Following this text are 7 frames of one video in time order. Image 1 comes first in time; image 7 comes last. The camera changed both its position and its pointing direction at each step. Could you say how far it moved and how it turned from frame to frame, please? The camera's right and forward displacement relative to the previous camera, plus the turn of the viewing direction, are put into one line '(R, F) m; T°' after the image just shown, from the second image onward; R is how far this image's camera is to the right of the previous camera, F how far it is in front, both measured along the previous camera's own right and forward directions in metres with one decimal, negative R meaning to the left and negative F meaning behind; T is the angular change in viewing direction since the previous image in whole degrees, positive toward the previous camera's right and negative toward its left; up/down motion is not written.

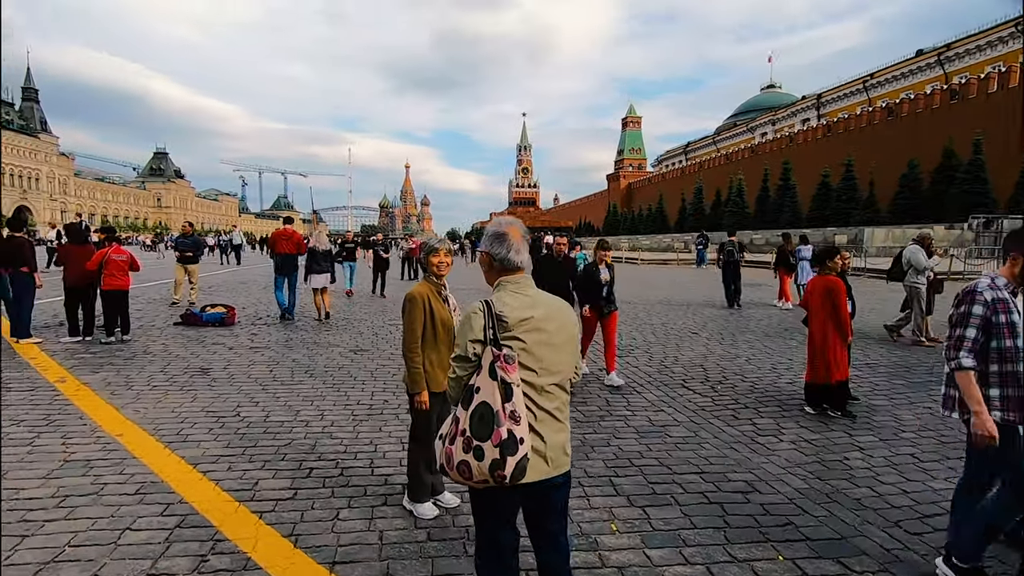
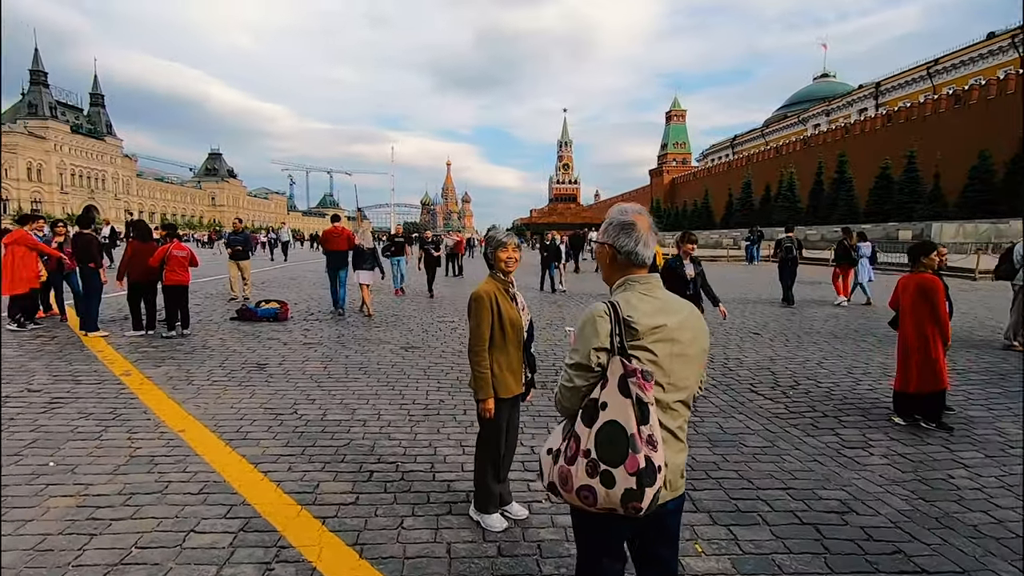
(-0.2, +0.2) m; -4°
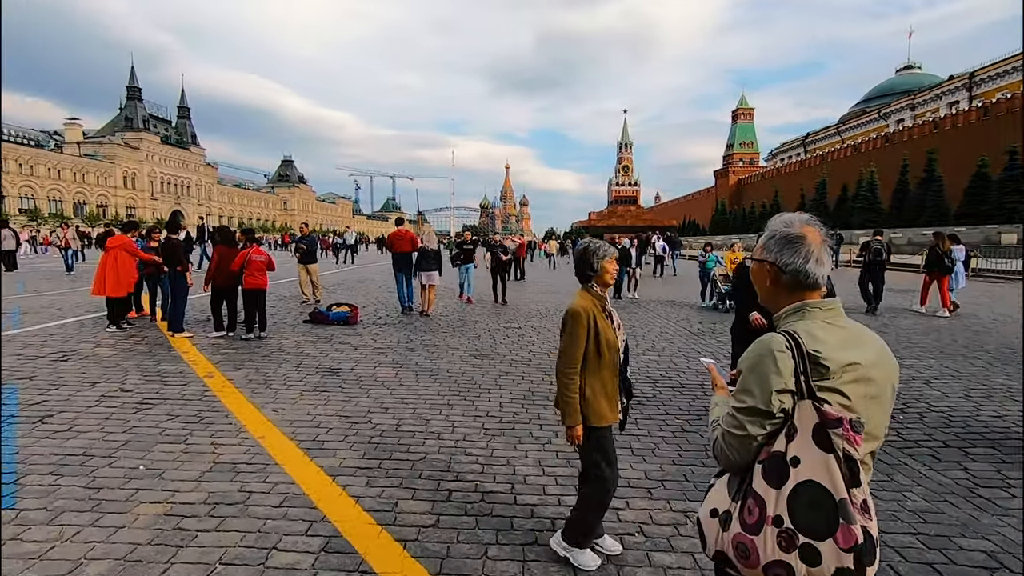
(-0.2, +0.2) m; -6°
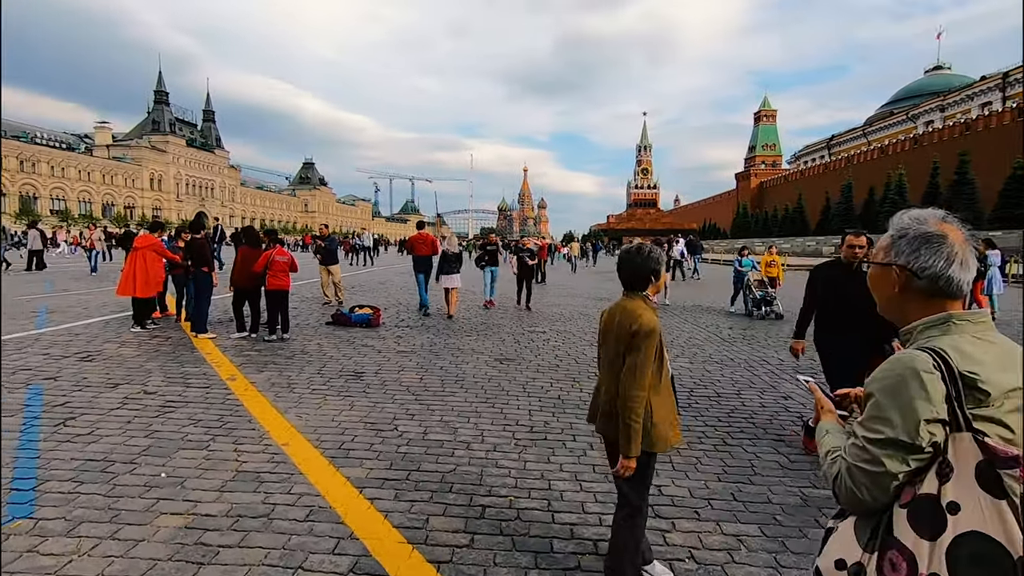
(-0.1, +0.2) m; -2°
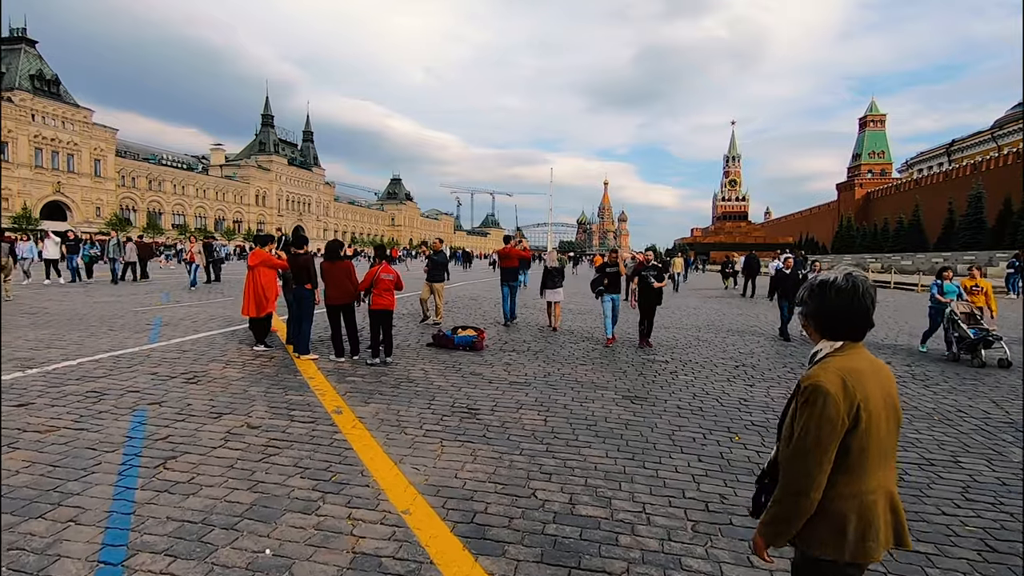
(-0.7, +0.9) m; -8°
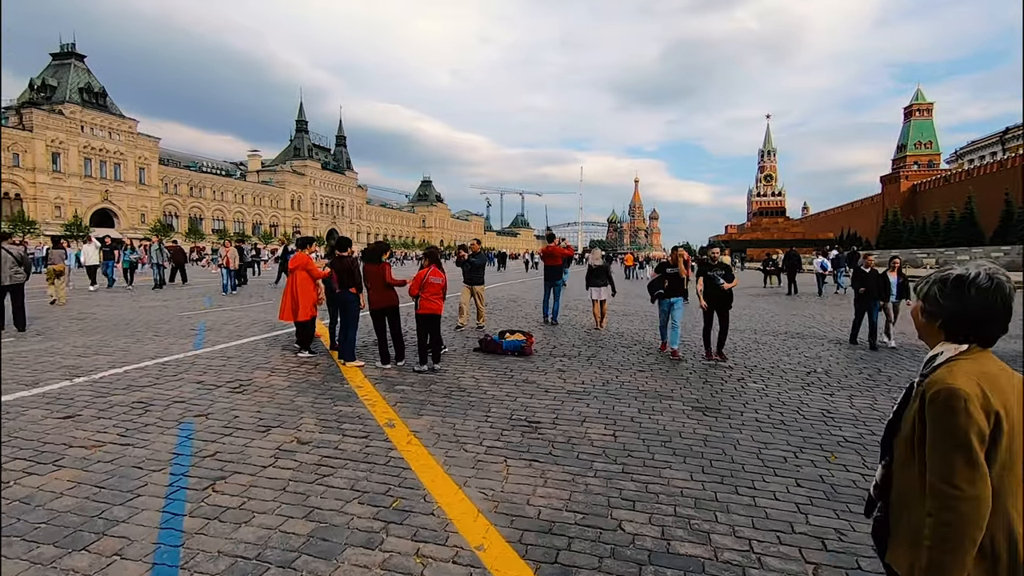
(-0.3, +0.4) m; -3°
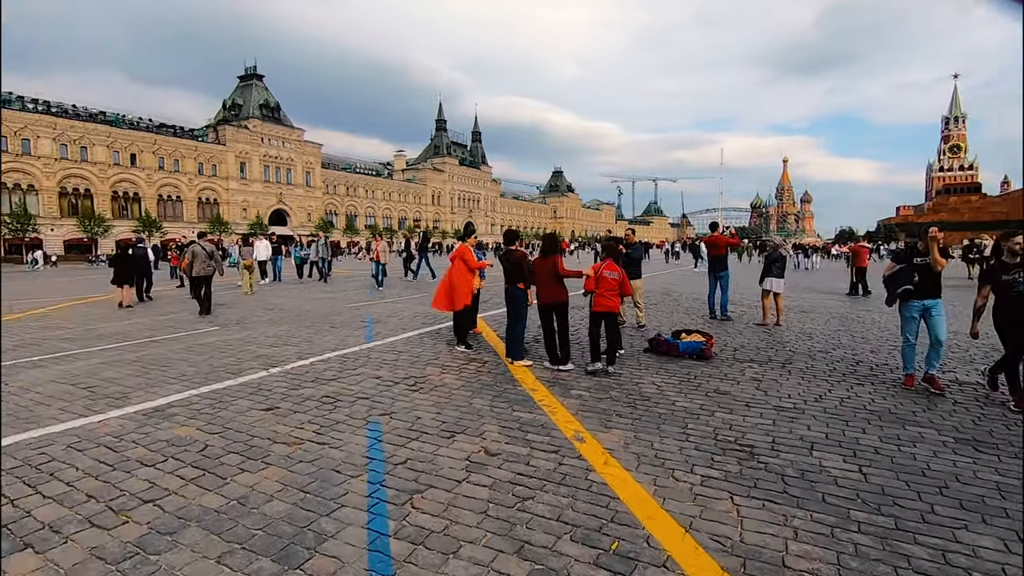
(-0.7, +0.6) m; -14°
